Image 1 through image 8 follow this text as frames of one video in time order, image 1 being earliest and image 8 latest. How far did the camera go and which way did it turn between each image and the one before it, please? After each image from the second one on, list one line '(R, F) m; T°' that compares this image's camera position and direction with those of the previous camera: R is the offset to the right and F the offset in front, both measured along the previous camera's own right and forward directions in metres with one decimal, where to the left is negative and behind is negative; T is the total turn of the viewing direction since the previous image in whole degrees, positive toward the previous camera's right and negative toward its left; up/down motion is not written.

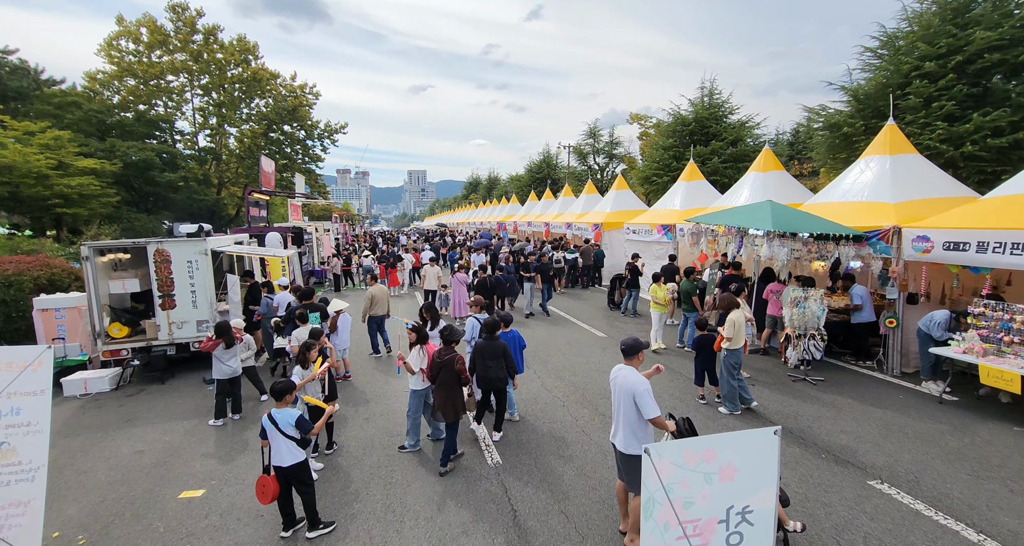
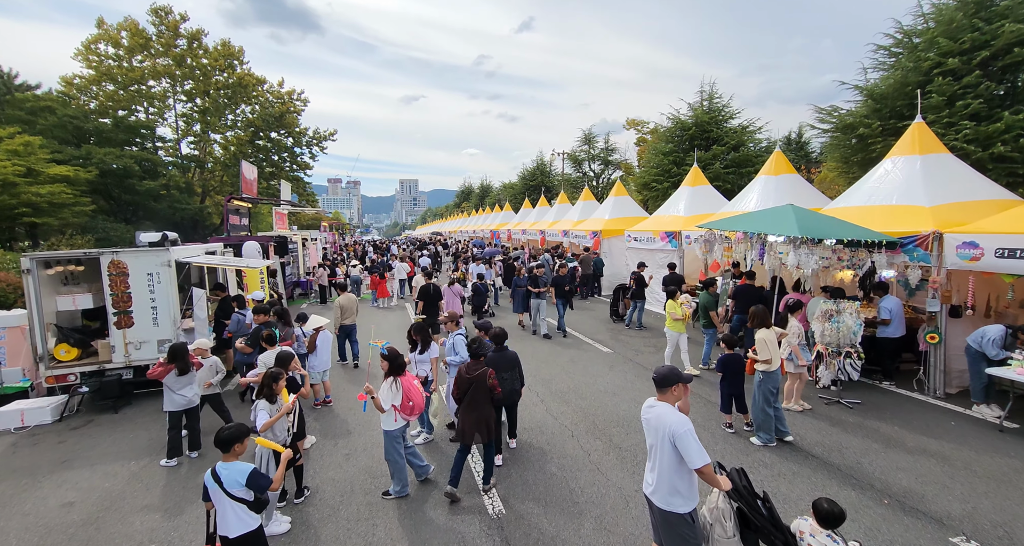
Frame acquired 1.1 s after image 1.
(-0.1, +0.8) m; +1°
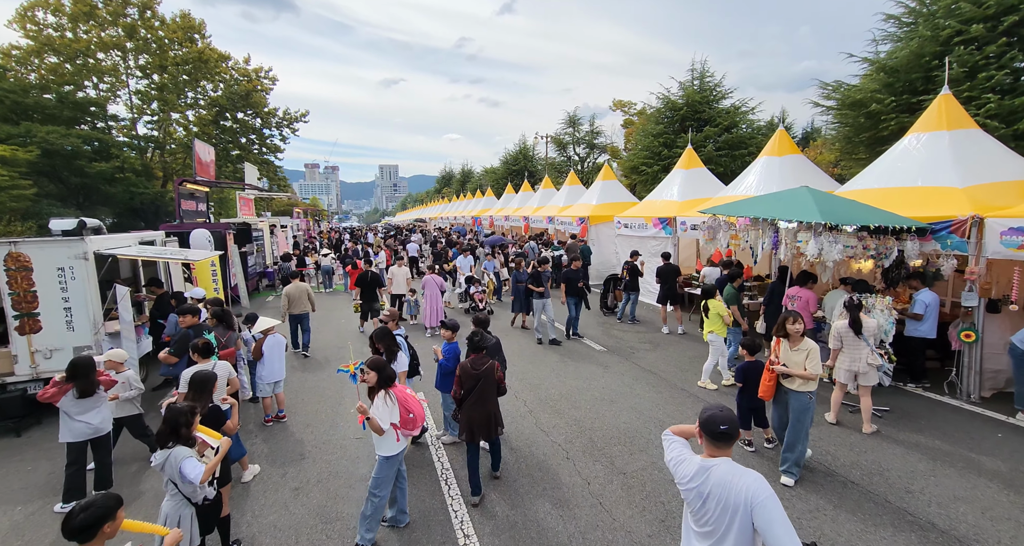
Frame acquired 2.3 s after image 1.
(0.0, +1.0) m; +2°
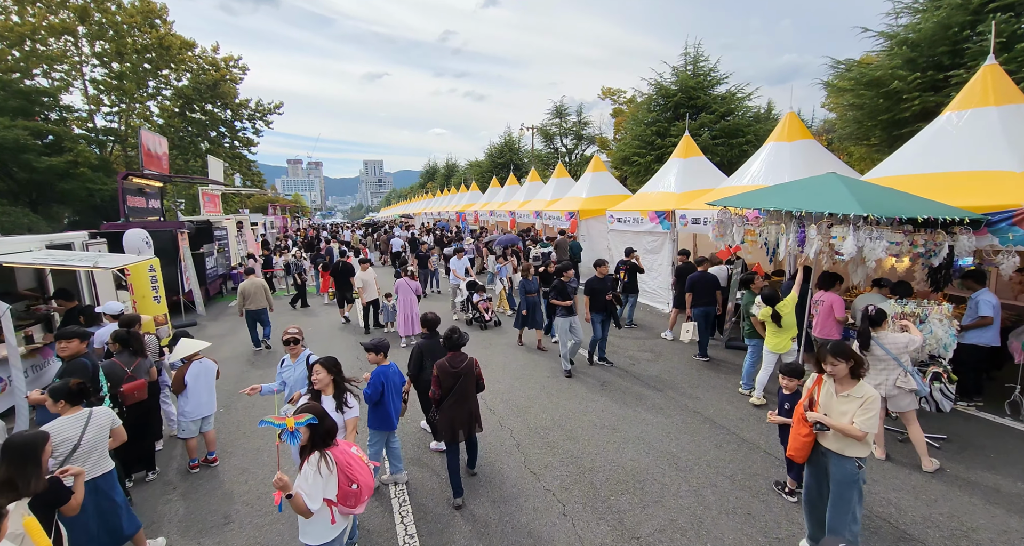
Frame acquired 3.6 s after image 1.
(+0.1, +1.2) m; +2°
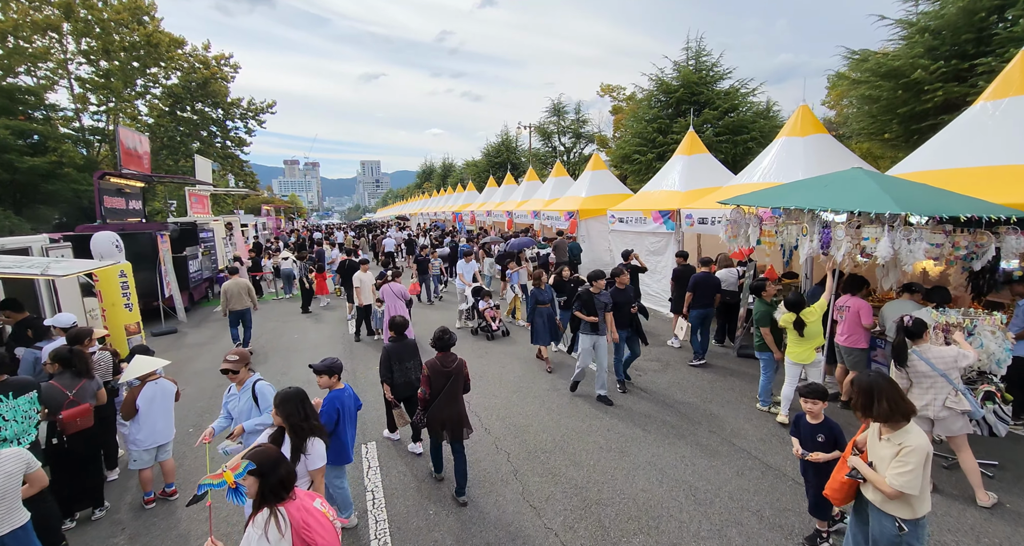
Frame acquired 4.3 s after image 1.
(0.0, +0.6) m; 0°
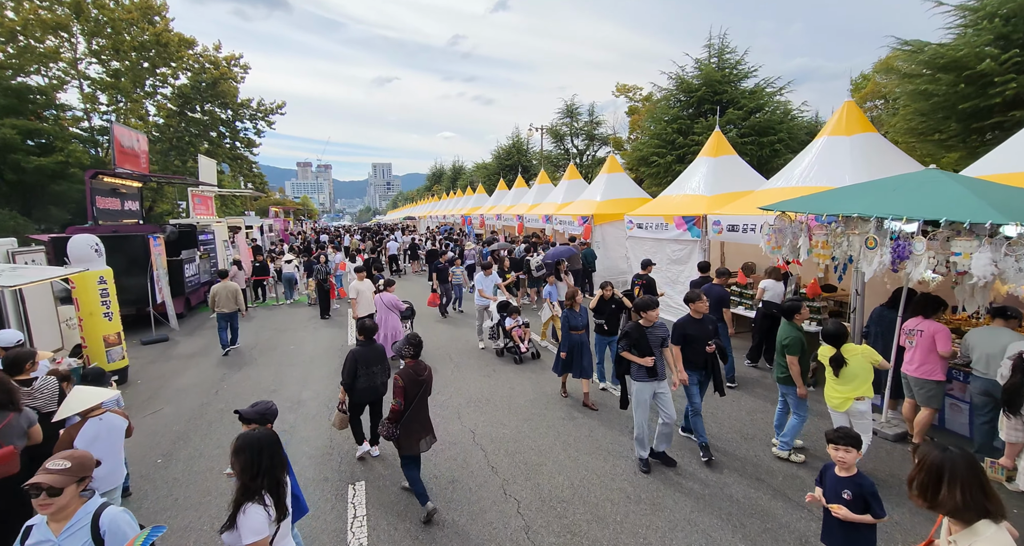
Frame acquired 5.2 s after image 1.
(0.0, +0.8) m; -1°
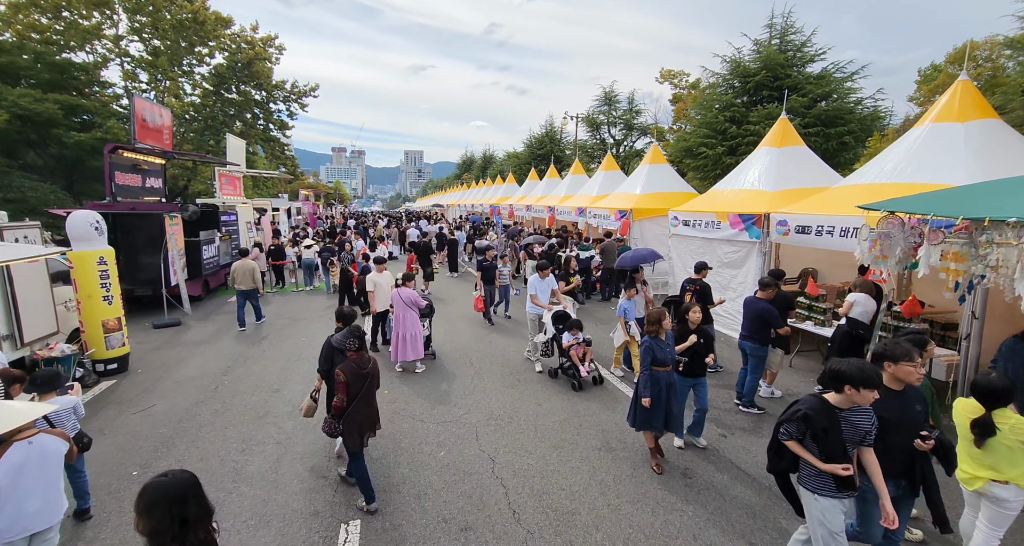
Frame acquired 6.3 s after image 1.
(-0.1, +1.0) m; -3°
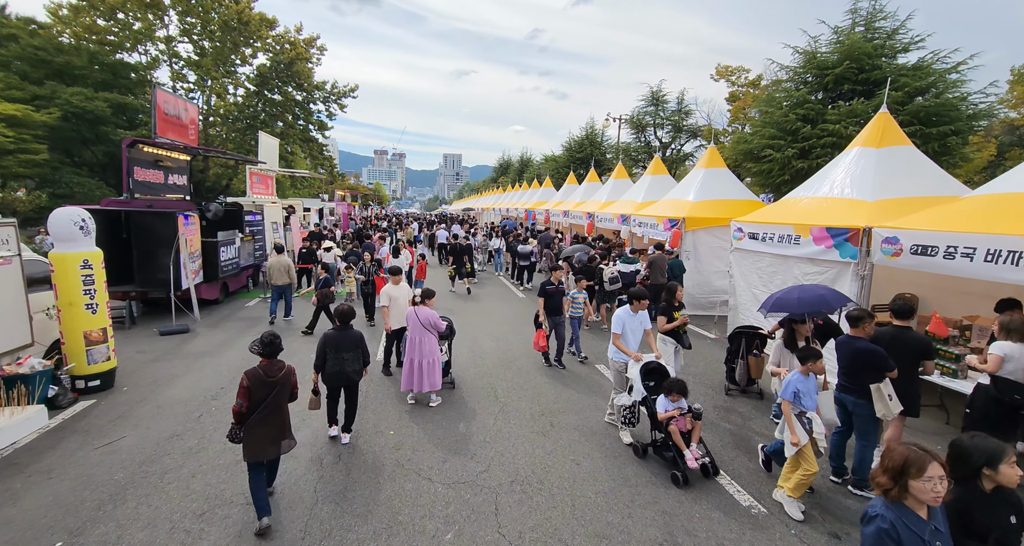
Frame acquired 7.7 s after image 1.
(0.0, +1.3) m; -4°
